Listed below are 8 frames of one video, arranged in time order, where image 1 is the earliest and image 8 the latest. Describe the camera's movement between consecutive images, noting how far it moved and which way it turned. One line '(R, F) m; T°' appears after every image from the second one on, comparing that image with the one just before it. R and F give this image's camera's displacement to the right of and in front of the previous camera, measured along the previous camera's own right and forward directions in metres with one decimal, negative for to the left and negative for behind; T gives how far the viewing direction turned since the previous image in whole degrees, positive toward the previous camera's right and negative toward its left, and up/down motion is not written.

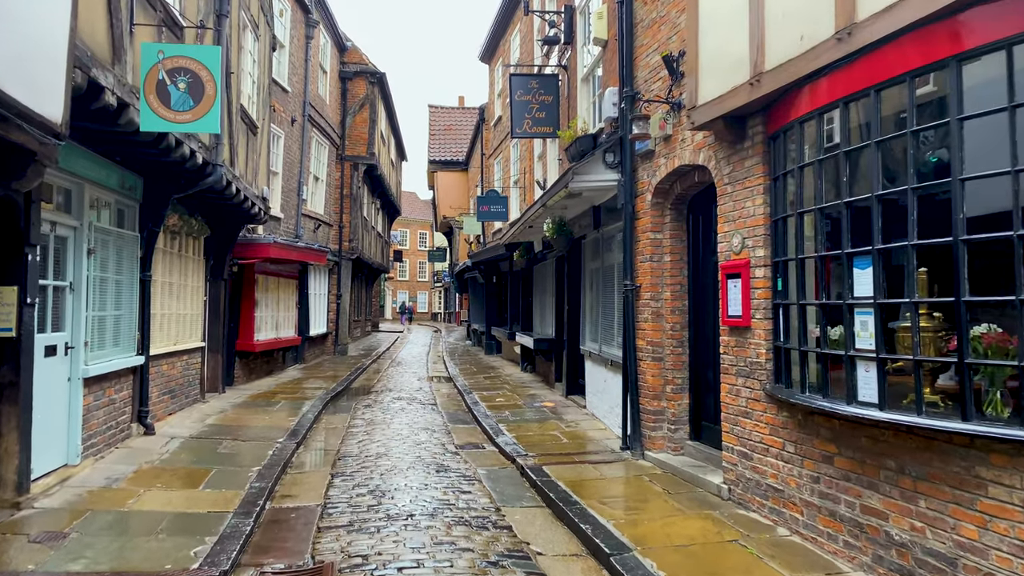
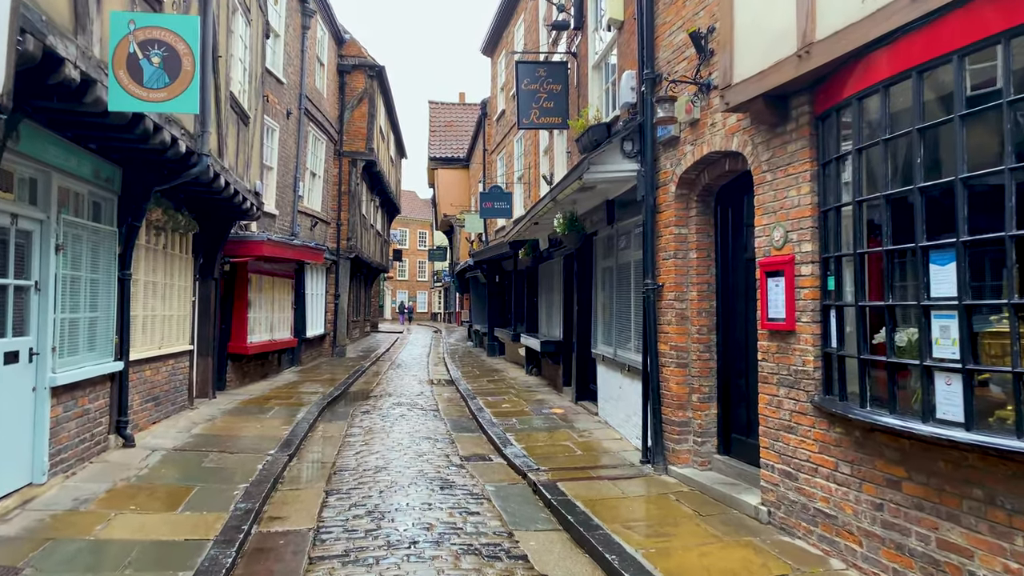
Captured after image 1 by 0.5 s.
(-0.1, +0.5) m; 0°
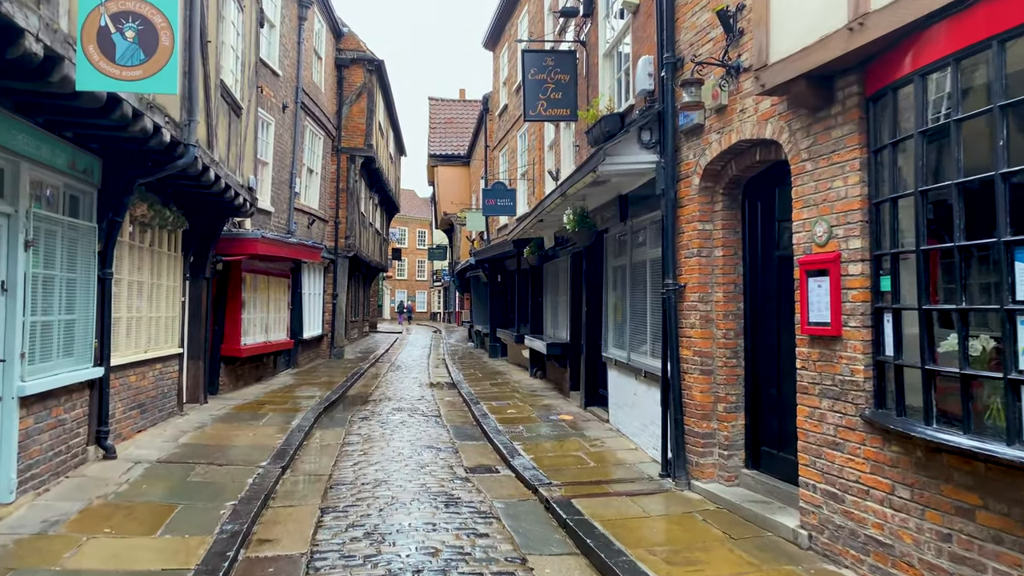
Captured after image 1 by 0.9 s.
(-0.1, +0.4) m; 0°
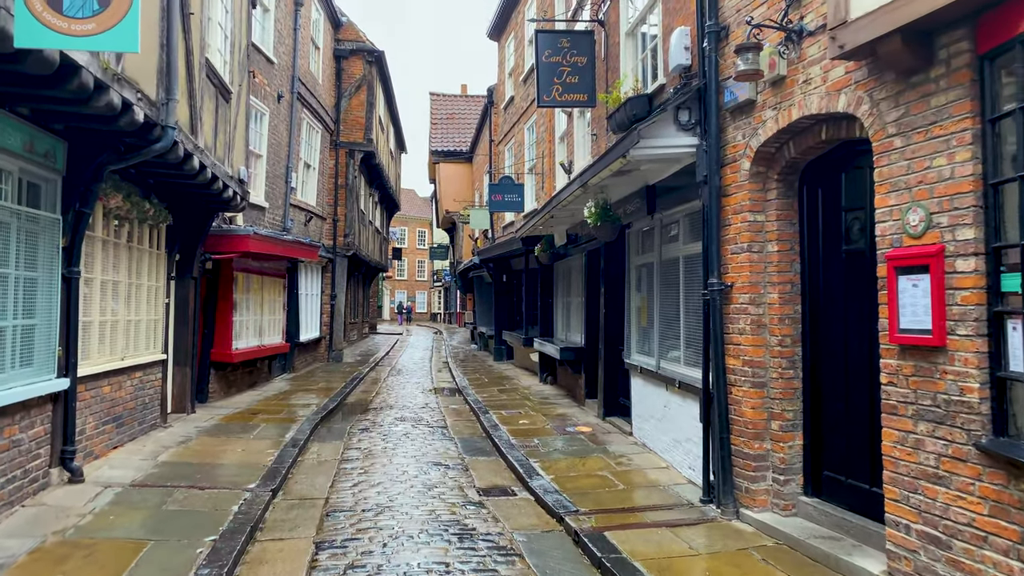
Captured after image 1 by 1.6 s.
(-0.1, +0.7) m; 0°
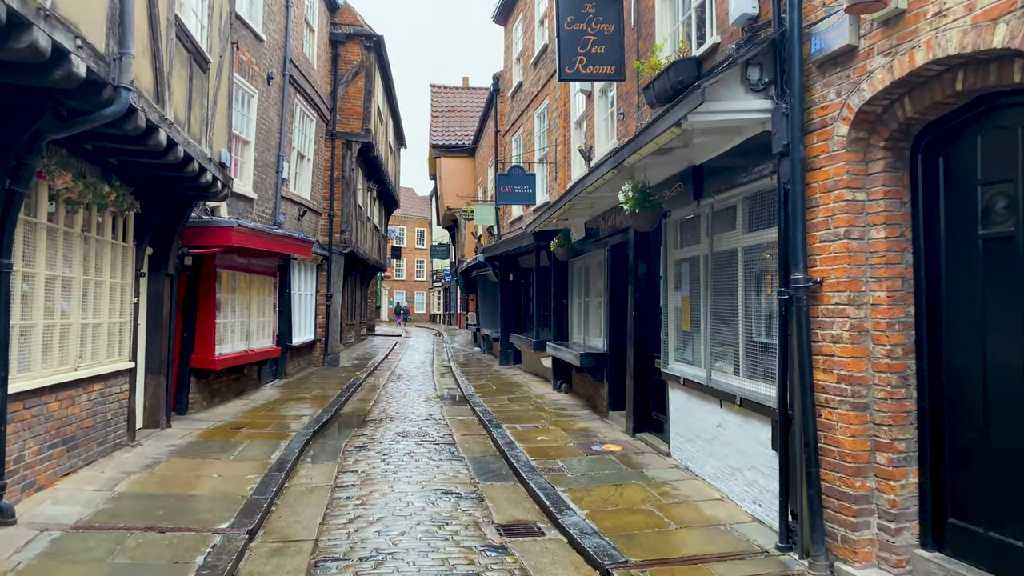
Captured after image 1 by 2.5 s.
(-0.2, +1.0) m; 0°
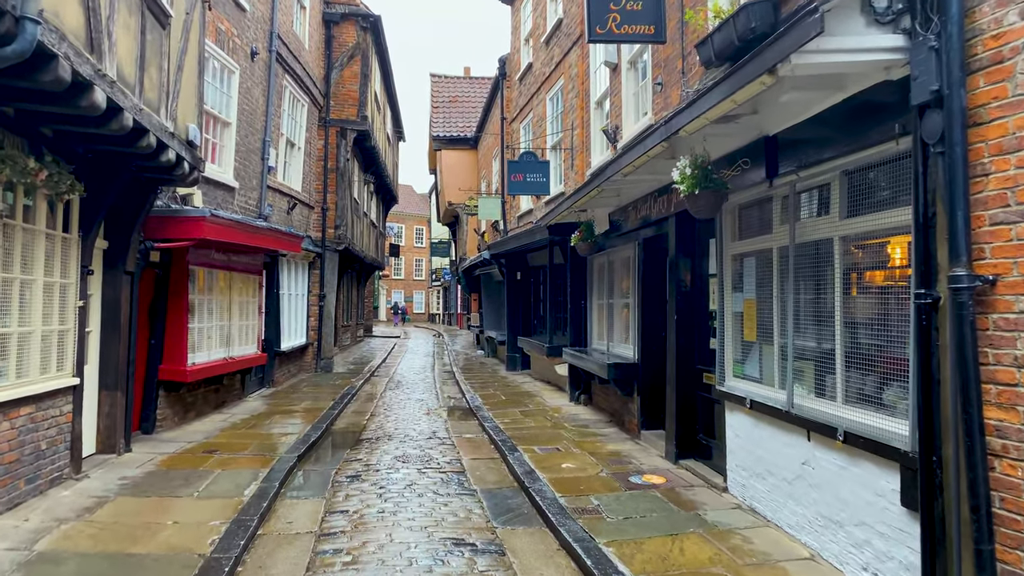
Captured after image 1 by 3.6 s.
(-0.2, +1.1) m; 0°
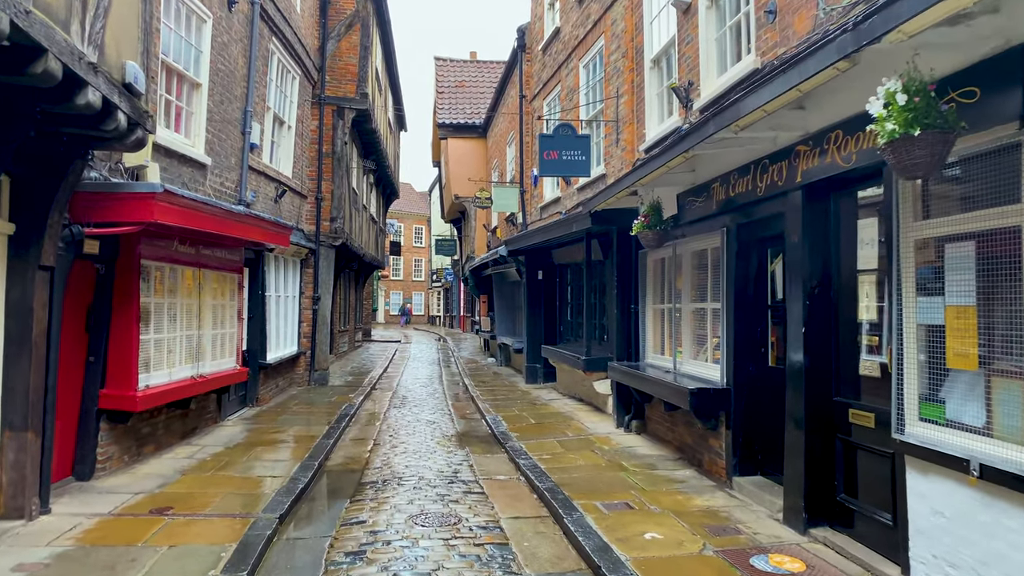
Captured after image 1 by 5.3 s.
(-0.3, +1.7) m; 0°
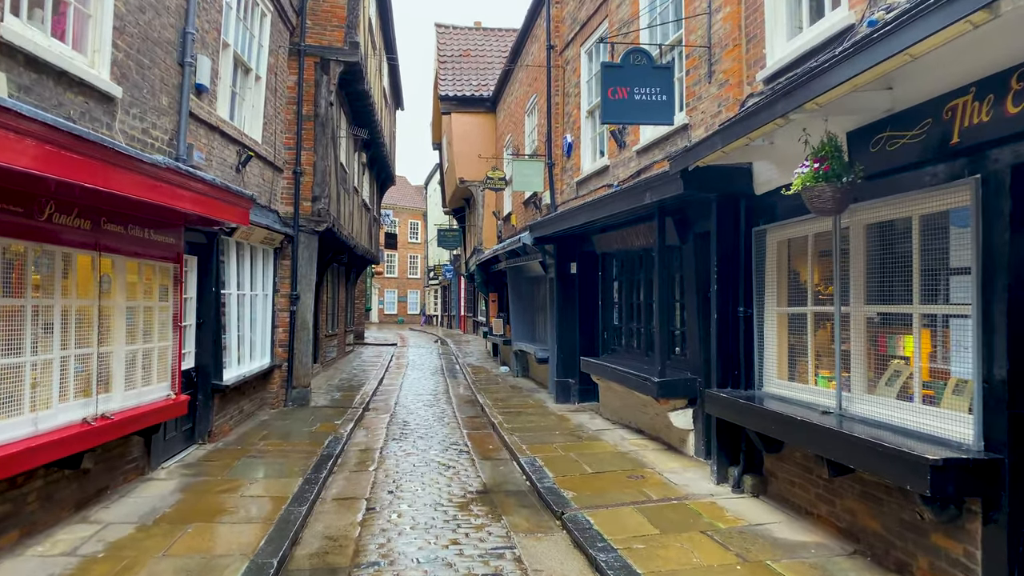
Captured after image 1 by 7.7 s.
(-0.4, +2.4) m; 0°
